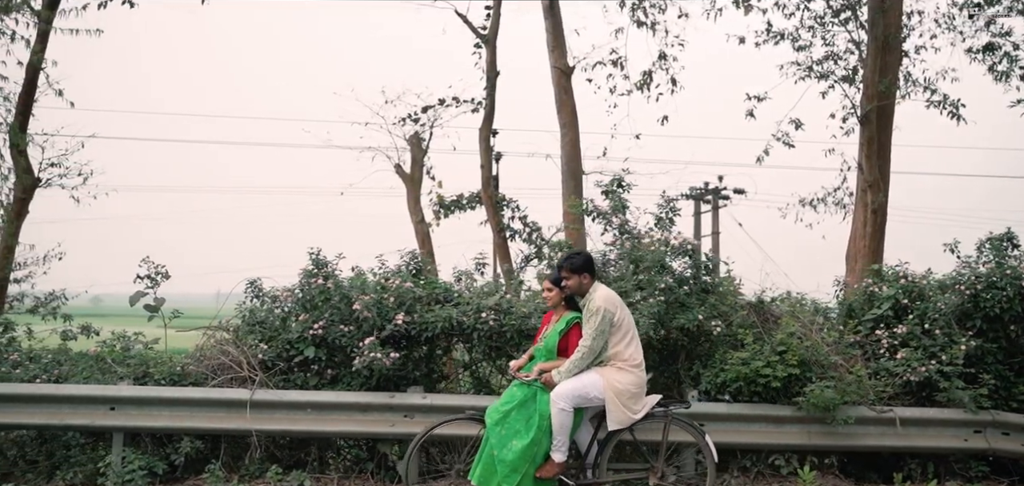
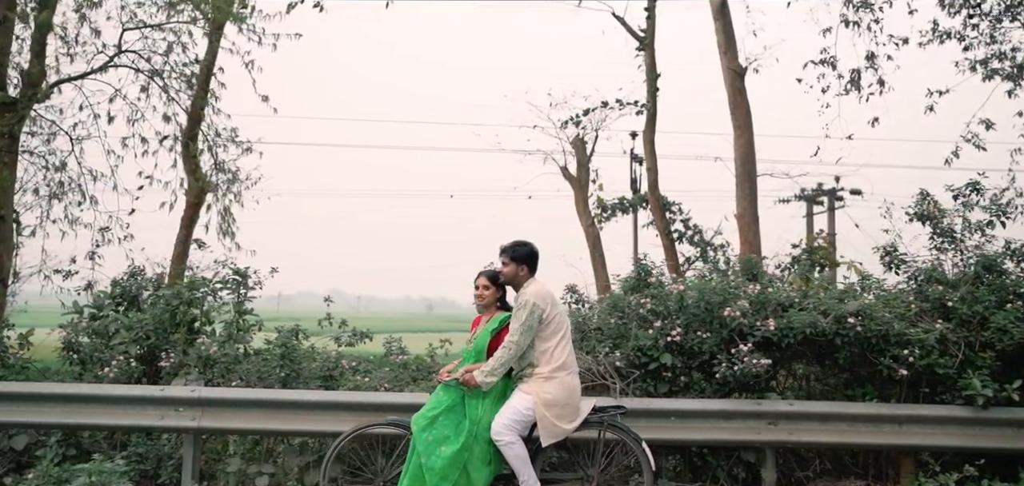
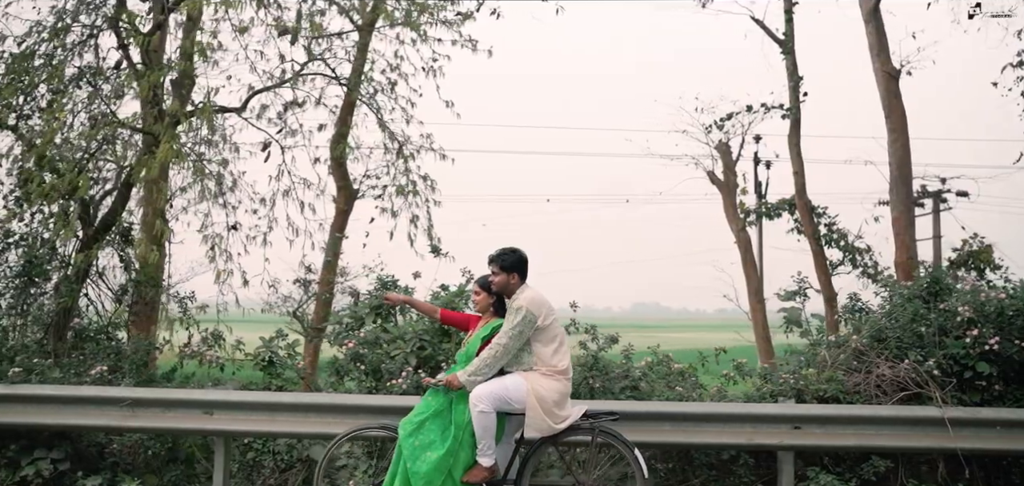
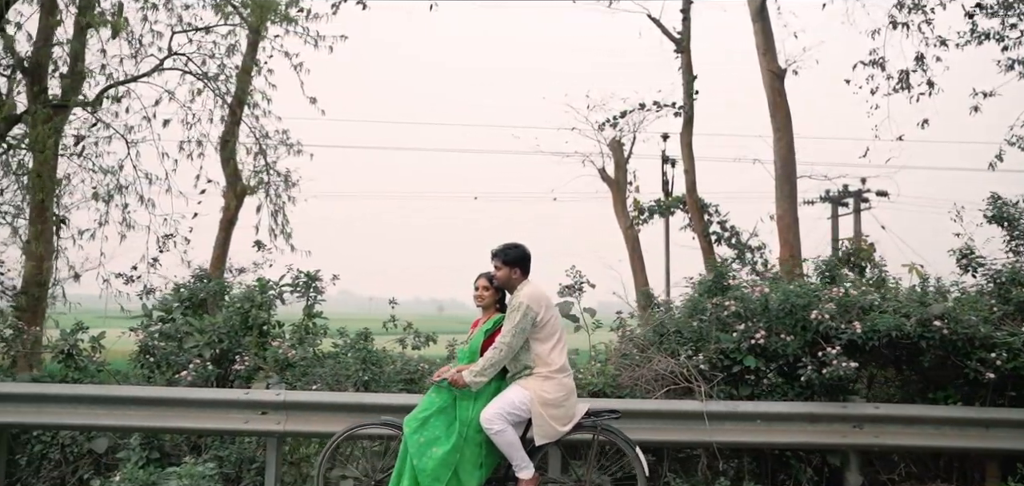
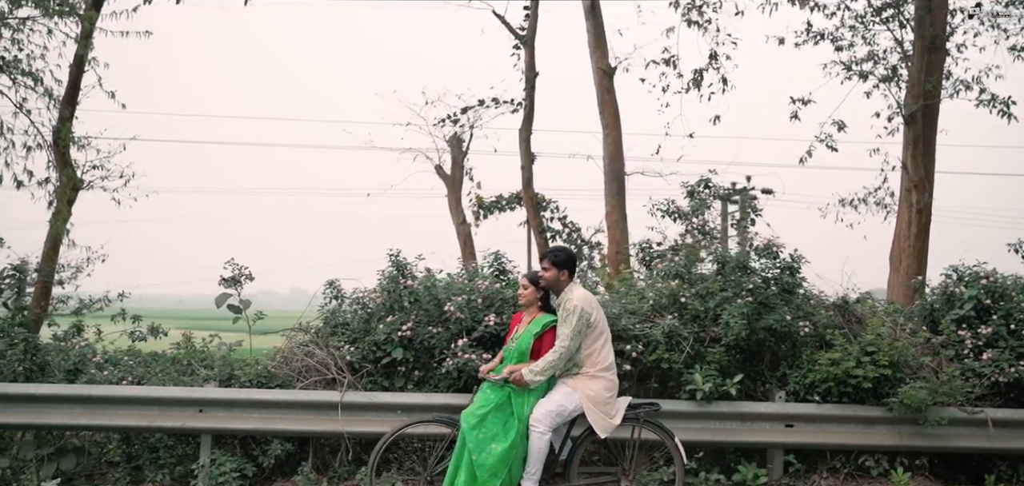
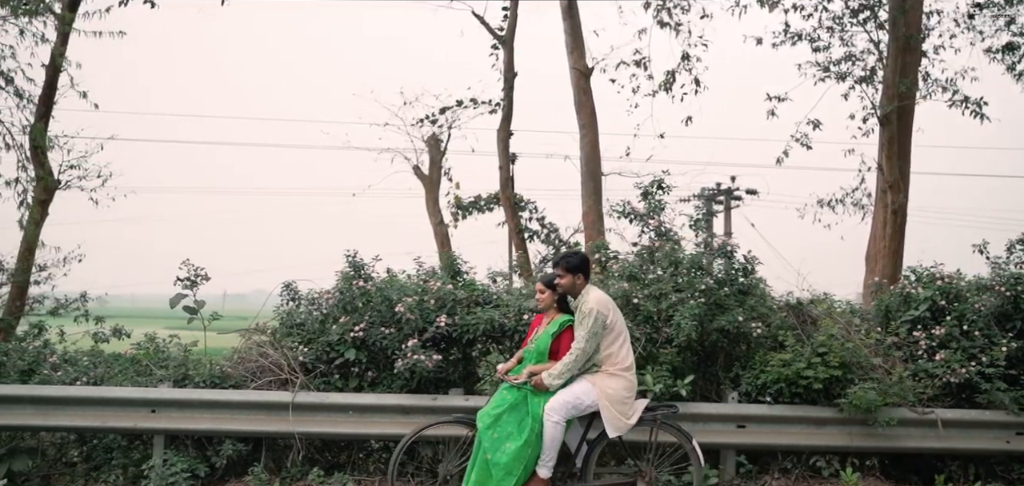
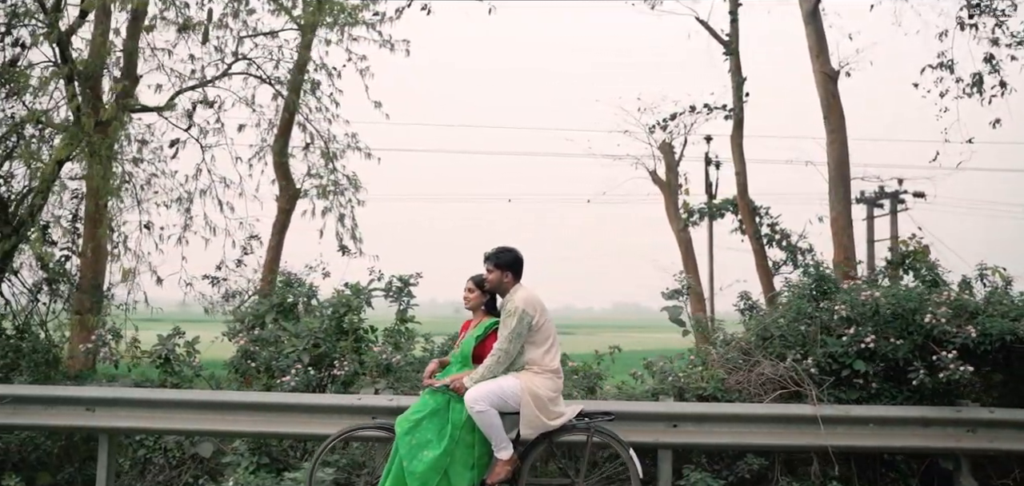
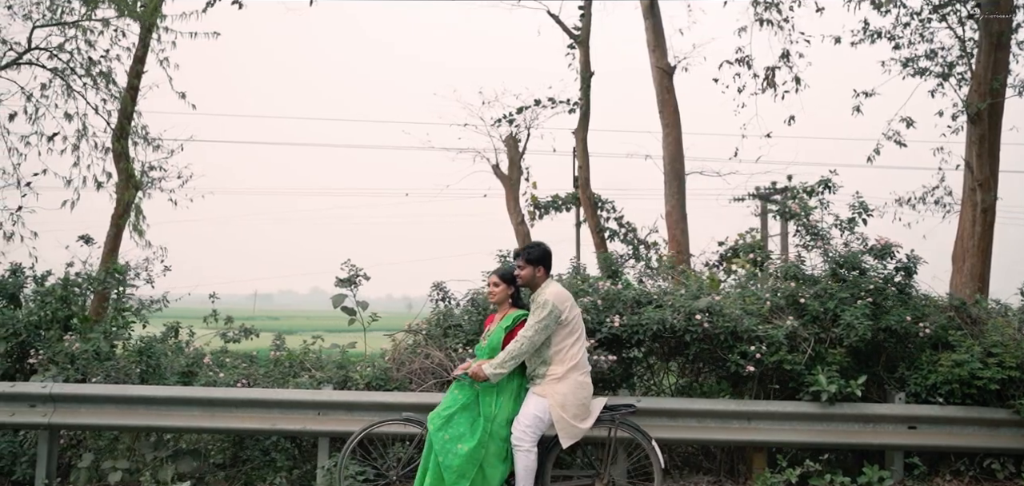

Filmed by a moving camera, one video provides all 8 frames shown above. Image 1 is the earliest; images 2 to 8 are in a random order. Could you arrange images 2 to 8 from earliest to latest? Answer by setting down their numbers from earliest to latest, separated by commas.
6, 5, 8, 2, 4, 7, 3
